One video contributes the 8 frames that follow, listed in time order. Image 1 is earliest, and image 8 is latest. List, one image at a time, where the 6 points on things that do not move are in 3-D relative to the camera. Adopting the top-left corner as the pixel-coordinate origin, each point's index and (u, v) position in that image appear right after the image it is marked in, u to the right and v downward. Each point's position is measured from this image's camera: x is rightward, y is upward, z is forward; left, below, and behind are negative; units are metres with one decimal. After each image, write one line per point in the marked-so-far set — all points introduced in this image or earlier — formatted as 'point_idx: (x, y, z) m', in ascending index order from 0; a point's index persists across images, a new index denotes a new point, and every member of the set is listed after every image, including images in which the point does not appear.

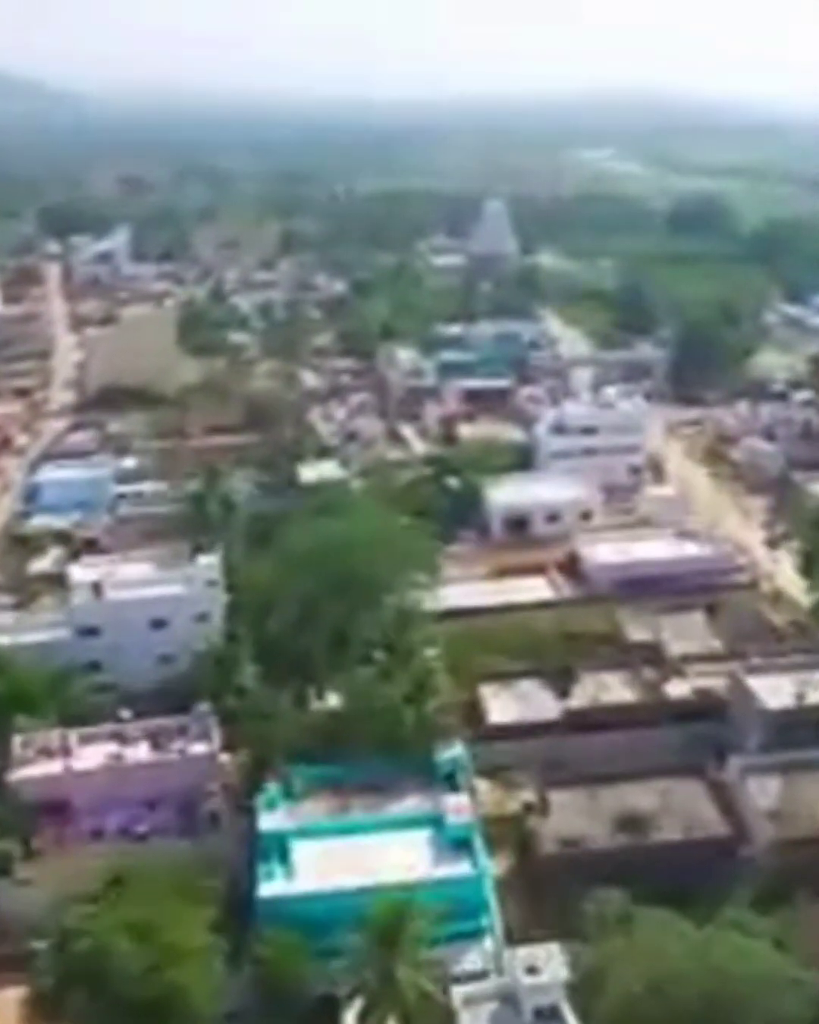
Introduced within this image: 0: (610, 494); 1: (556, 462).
0: (+1.8, +0.2, +18.6) m
1: (+1.4, +0.5, +18.9) m
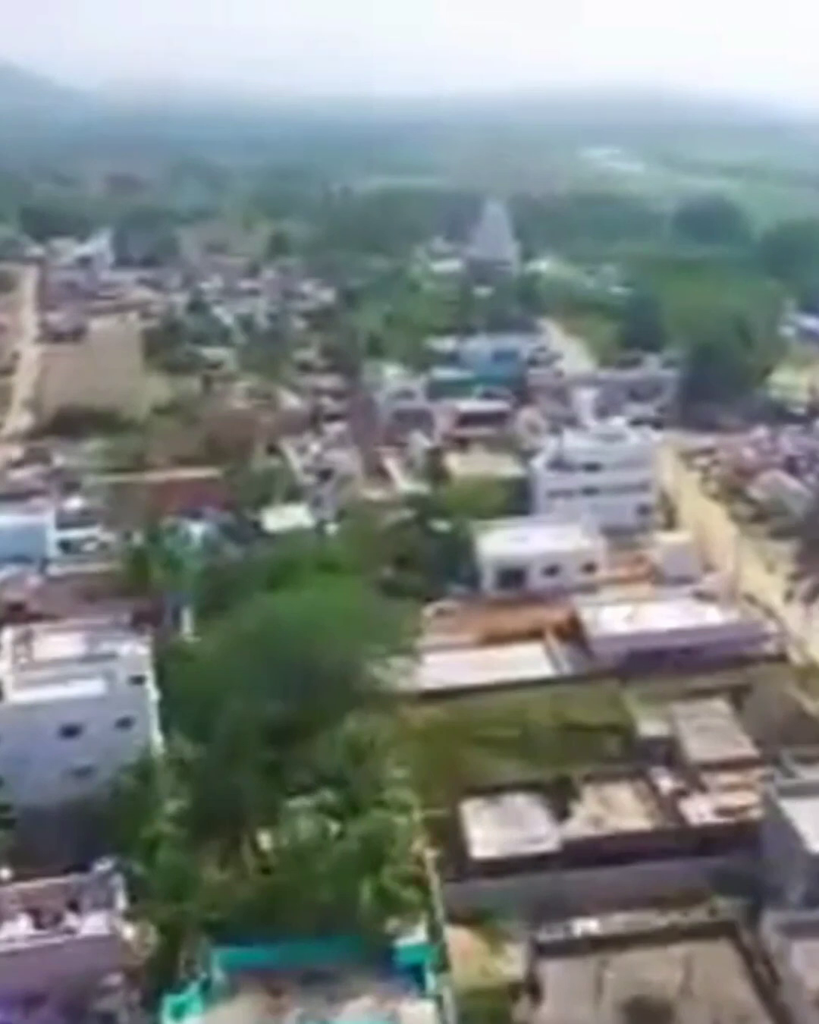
0: (+1.7, -0.2, +16.6) m
1: (+1.2, +0.1, +17.0) m
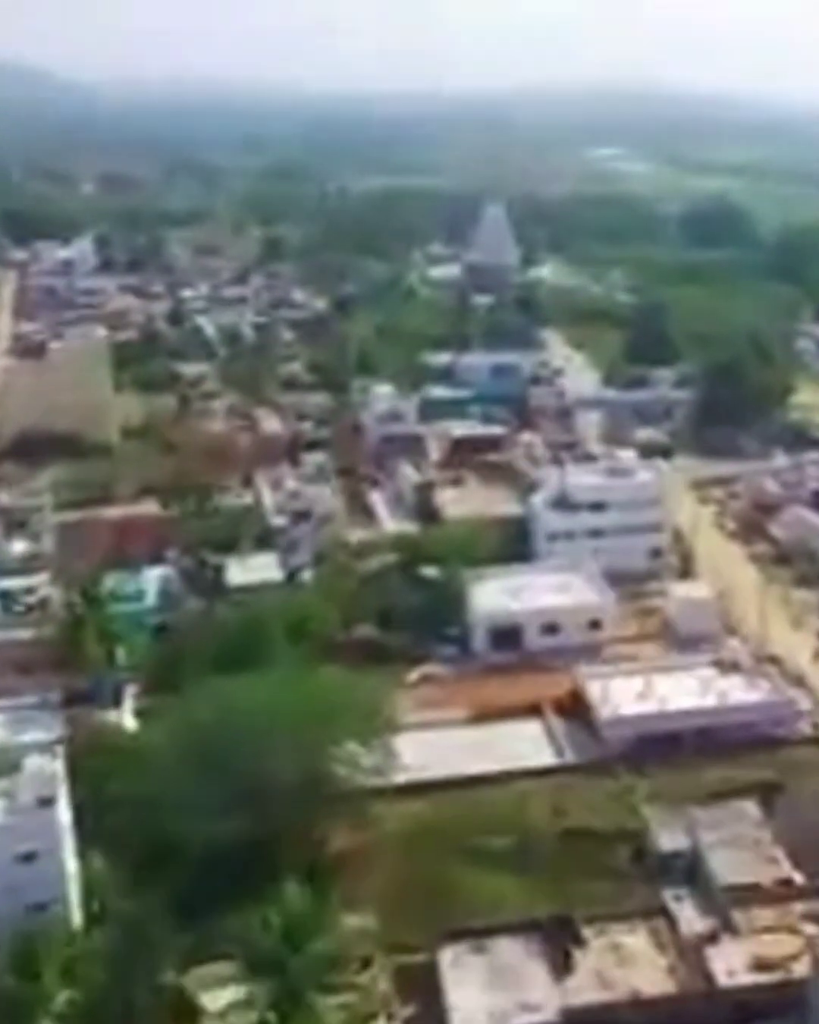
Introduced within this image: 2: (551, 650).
0: (+1.6, -0.6, +14.9) m
1: (+1.1, -0.2, +15.2) m
2: (+0.9, -0.9, +13.2) m
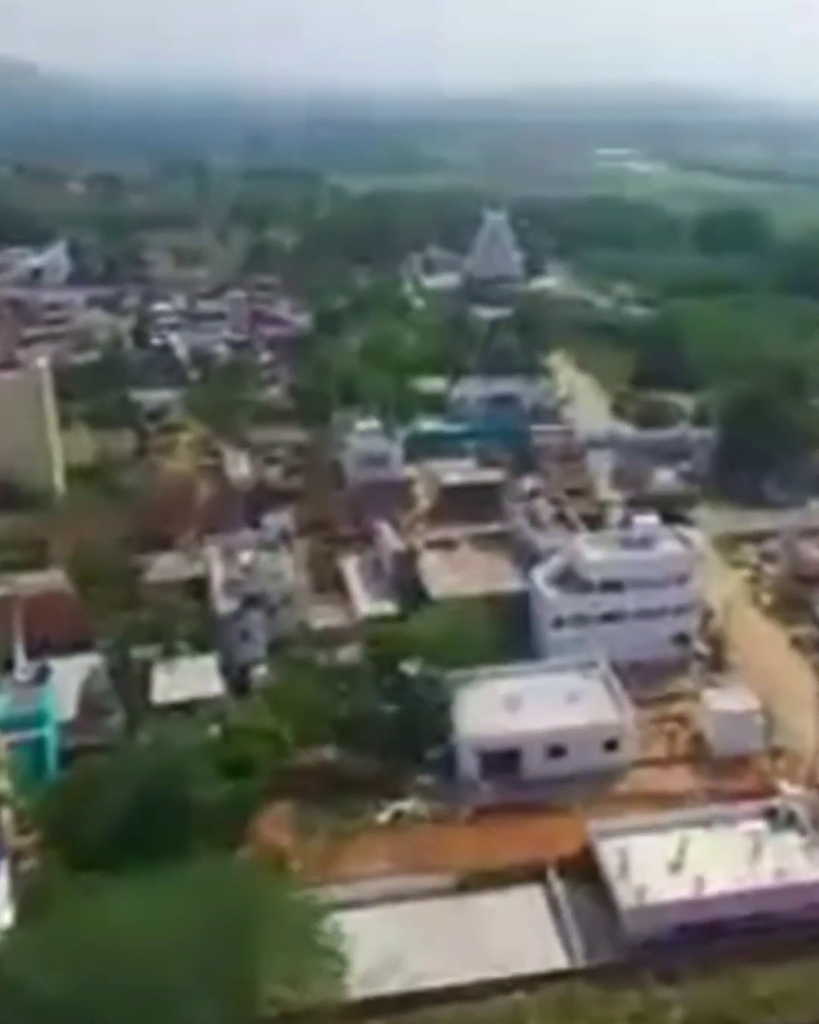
0: (+1.4, -1.1, +12.4) m
1: (+1.0, -0.7, +12.7) m
2: (+0.8, -1.4, +10.7) m
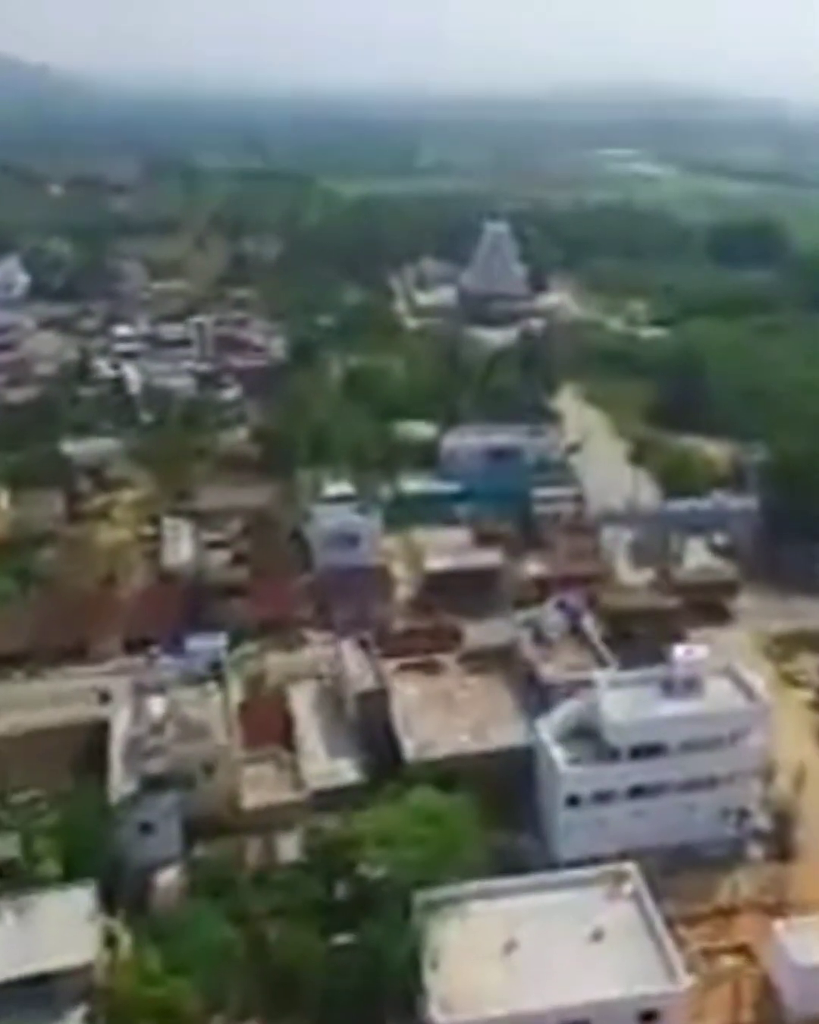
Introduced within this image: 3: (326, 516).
0: (+1.3, -1.7, +9.2) m
1: (+0.8, -1.4, +9.5) m
2: (+0.6, -2.1, +7.5) m
3: (-0.6, -0.1, +14.7) m
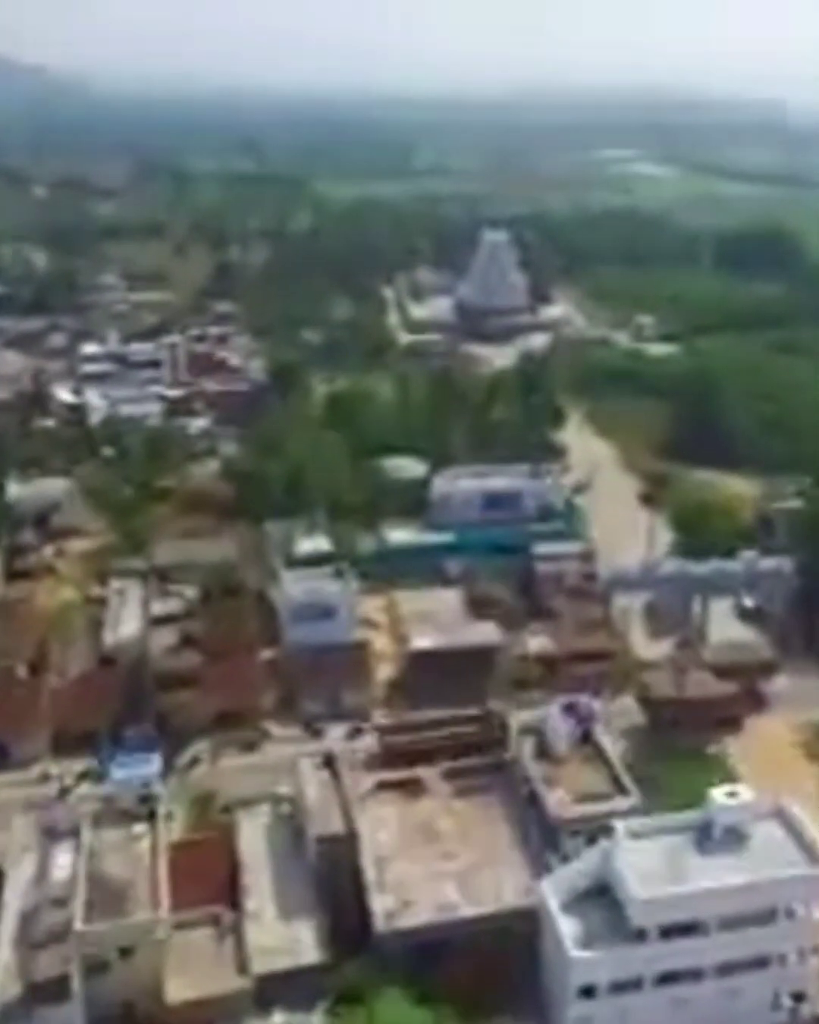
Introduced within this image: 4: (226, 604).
0: (+1.2, -2.1, +7.2) m
1: (+0.7, -1.8, +7.5) m
2: (+0.5, -2.5, +5.5) m
3: (-0.7, -0.5, +12.7) m
4: (-1.2, -0.6, +13.3) m
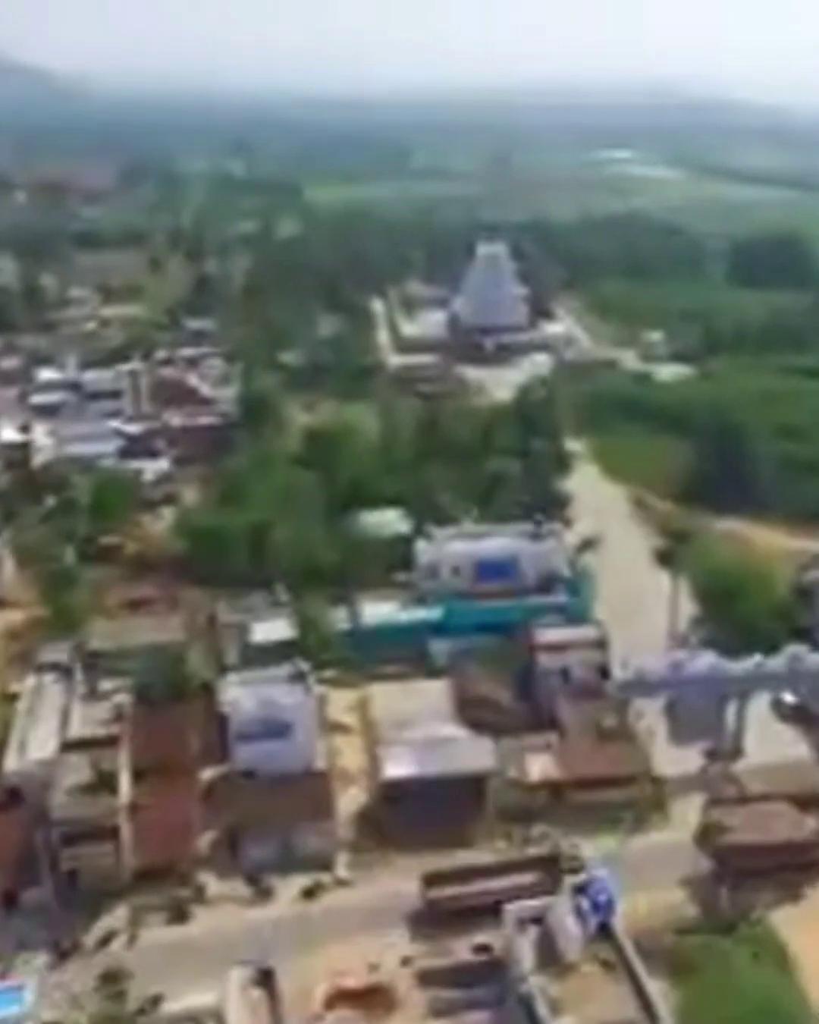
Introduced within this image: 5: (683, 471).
0: (+1.0, -2.6, +4.9) m
1: (+0.6, -2.3, +5.2) m
2: (+0.4, -2.9, +3.2) m
3: (-0.9, -0.9, +10.5) m
4: (-1.3, -1.1, +11.0) m
5: (+2.6, +0.4, +19.4) m
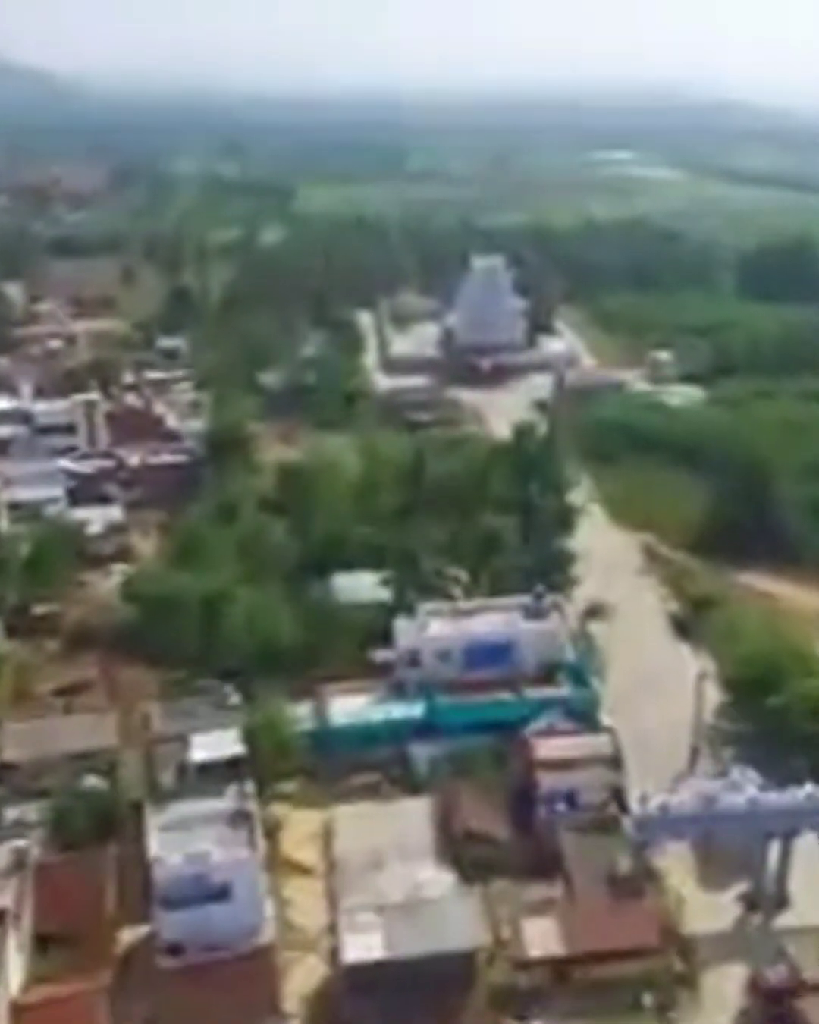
0: (+0.9, -3.0, +2.8) m
1: (+0.5, -2.7, +3.2) m
2: (+0.2, -3.4, +1.2) m
3: (-1.0, -1.4, +8.4) m
4: (-1.5, -1.5, +8.9) m
5: (+2.5, 0.0, +17.3) m
